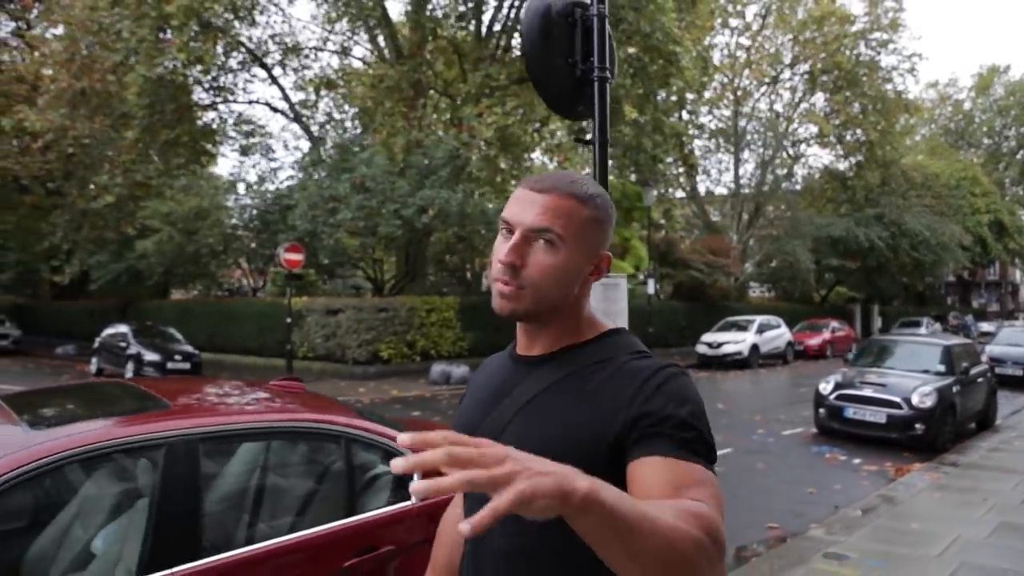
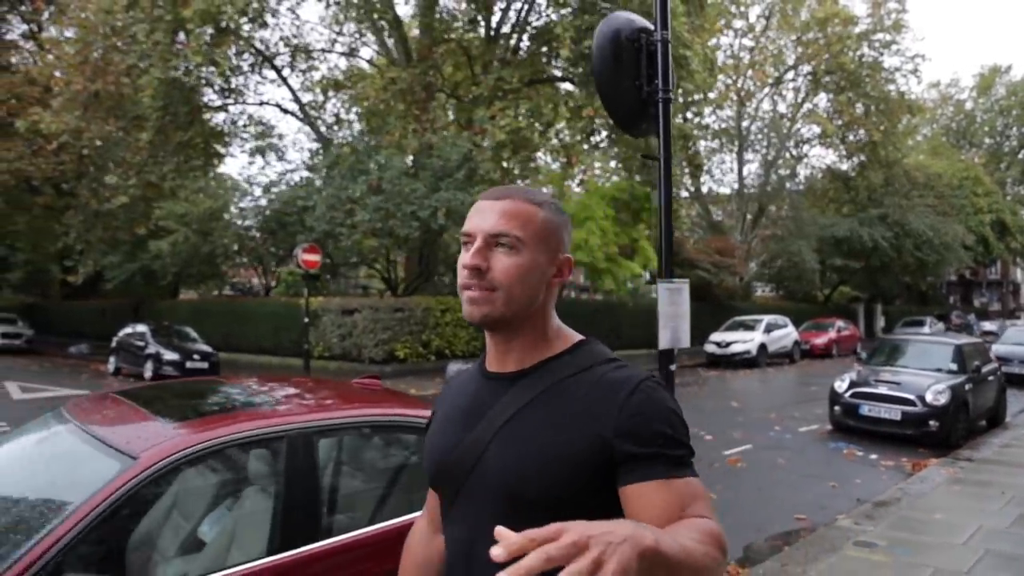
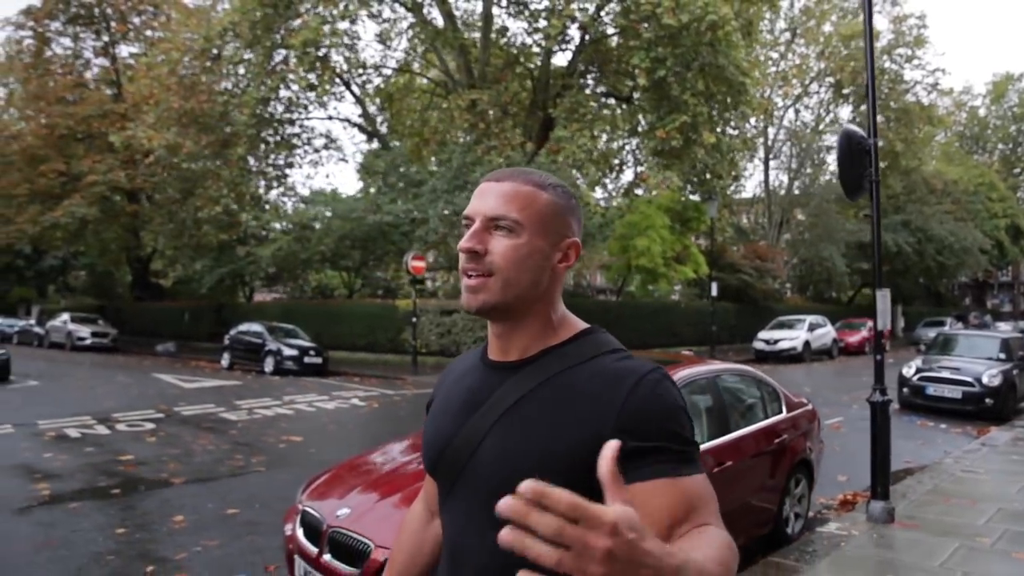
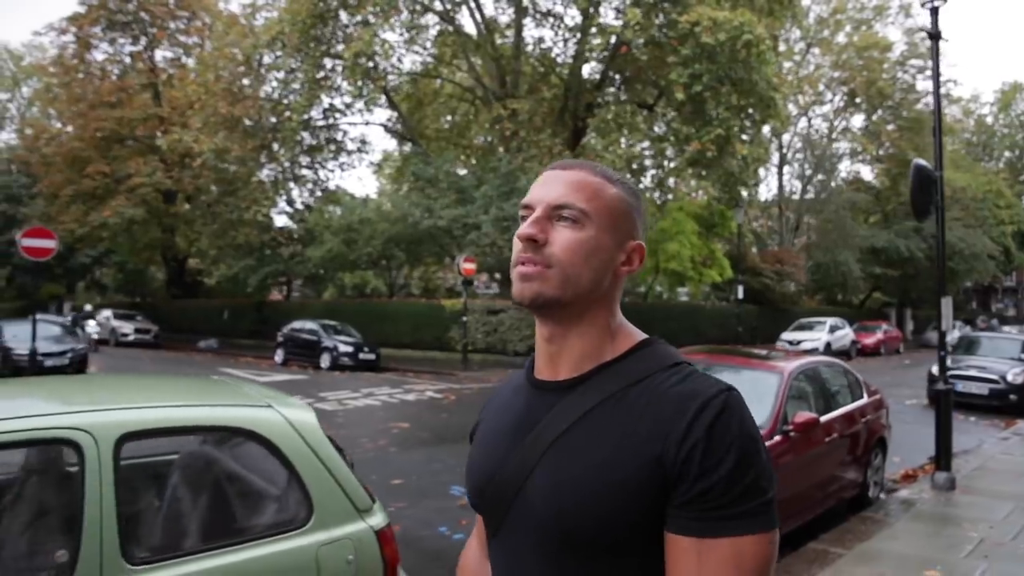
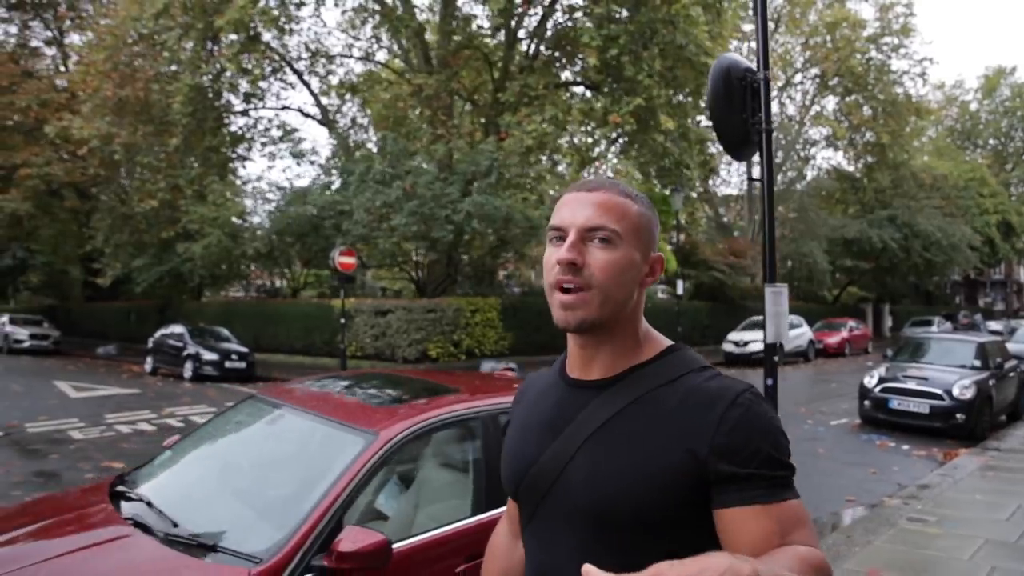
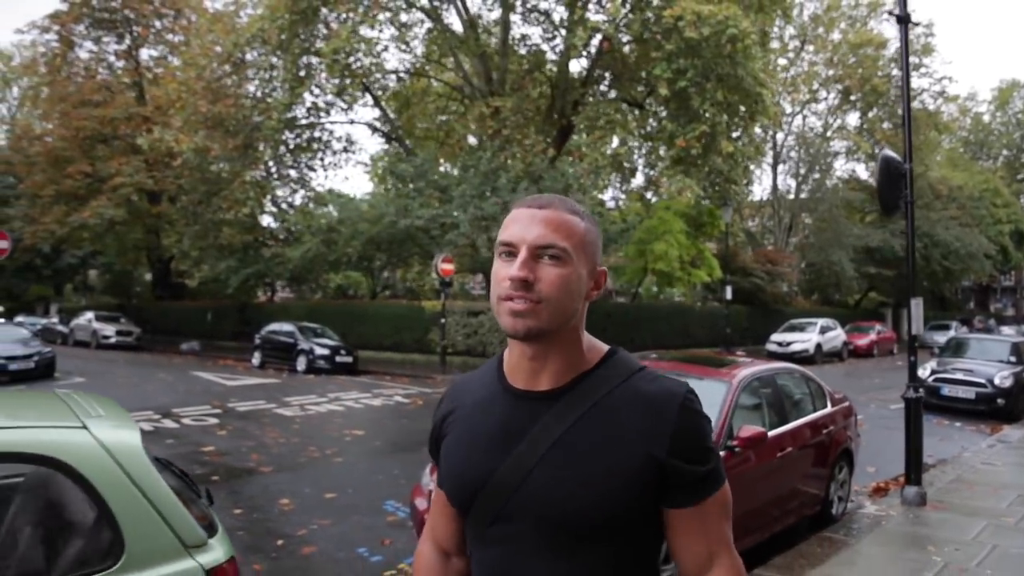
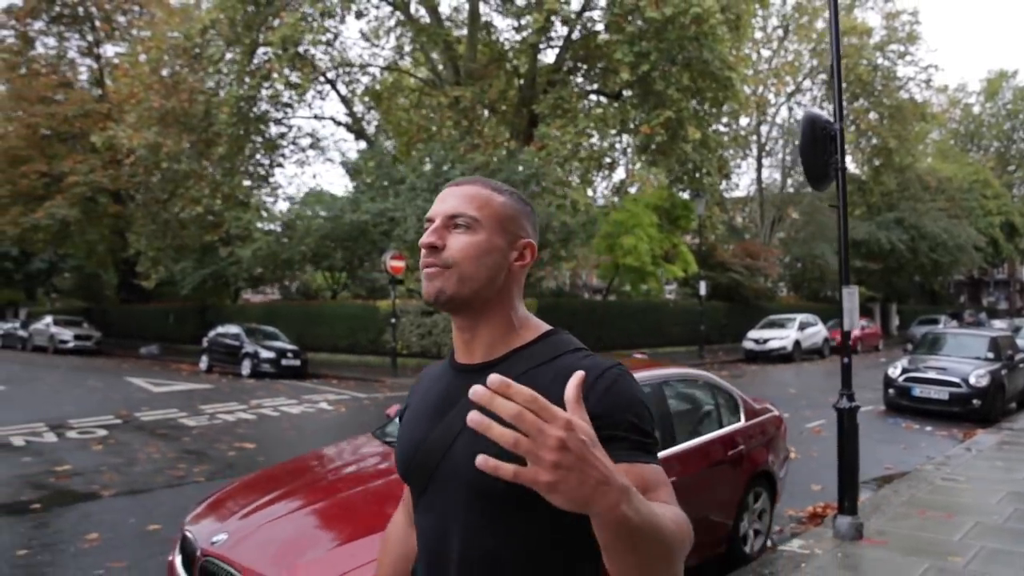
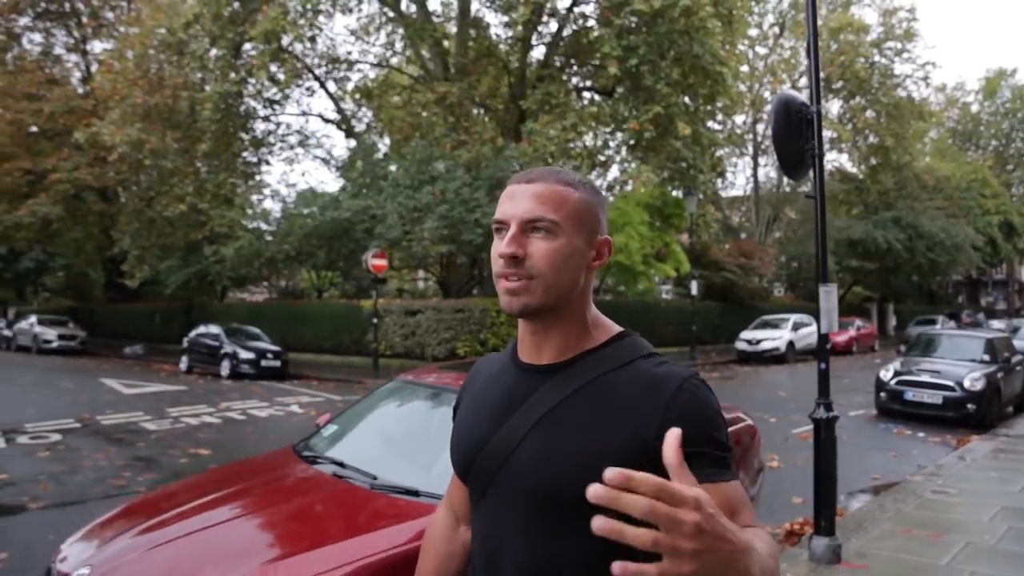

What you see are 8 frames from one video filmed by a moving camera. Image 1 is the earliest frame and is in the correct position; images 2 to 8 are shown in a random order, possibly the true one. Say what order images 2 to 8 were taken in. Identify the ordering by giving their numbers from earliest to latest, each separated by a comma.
2, 5, 8, 7, 3, 6, 4
